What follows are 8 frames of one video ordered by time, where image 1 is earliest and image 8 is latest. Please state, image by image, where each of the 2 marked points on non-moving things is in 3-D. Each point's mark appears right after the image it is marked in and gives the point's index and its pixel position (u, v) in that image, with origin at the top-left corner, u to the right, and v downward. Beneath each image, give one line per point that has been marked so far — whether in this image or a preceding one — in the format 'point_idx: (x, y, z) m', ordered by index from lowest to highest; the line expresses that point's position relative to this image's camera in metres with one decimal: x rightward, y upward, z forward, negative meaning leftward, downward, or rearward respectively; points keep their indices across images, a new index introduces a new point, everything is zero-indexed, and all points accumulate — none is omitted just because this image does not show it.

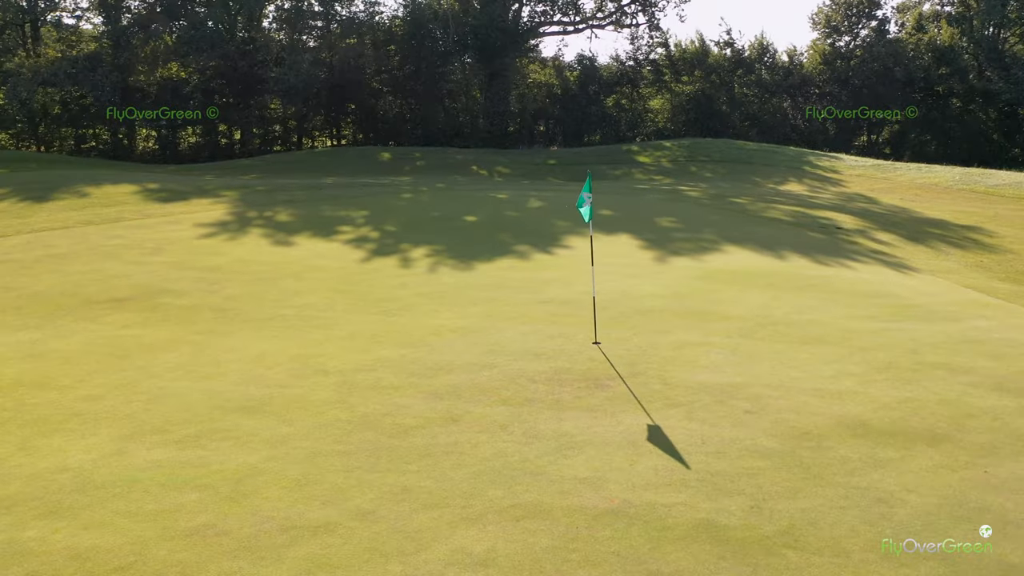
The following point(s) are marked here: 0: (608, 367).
0: (+0.7, -0.6, +6.3) m
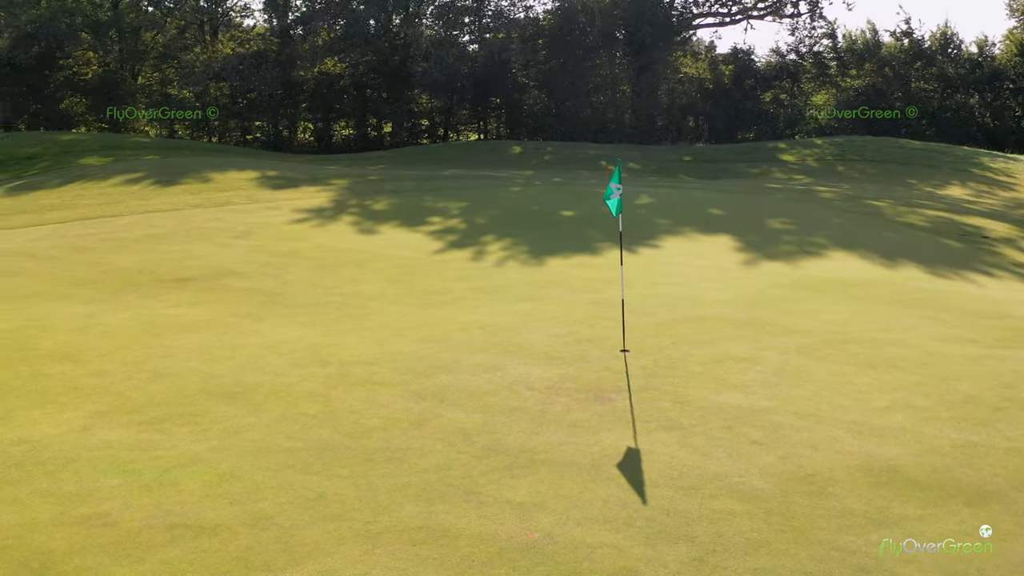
0: (+0.7, -0.6, +5.7) m
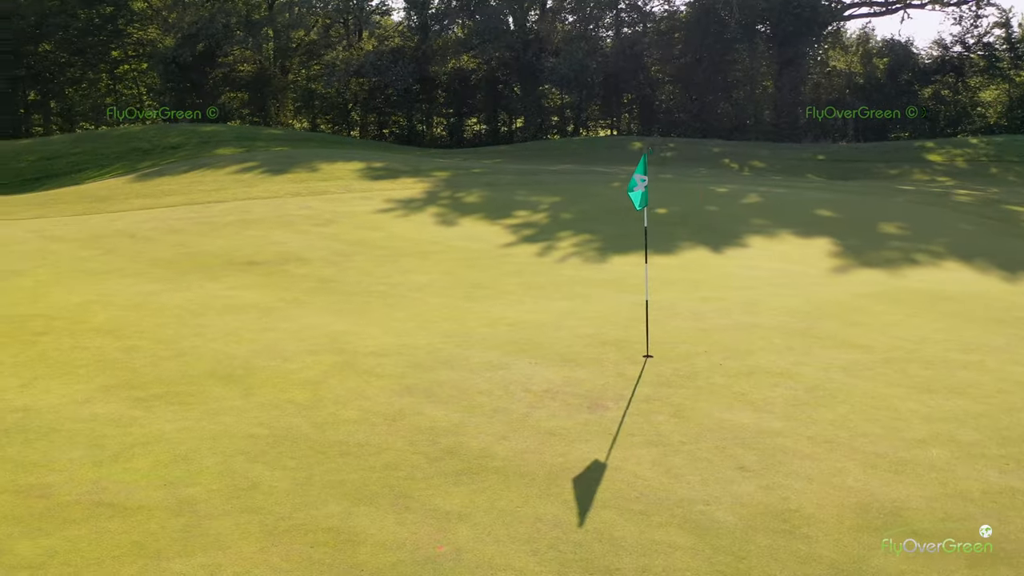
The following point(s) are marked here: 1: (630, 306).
0: (+0.7, -0.6, +5.2) m
1: (+1.0, -0.2, +7.2) m
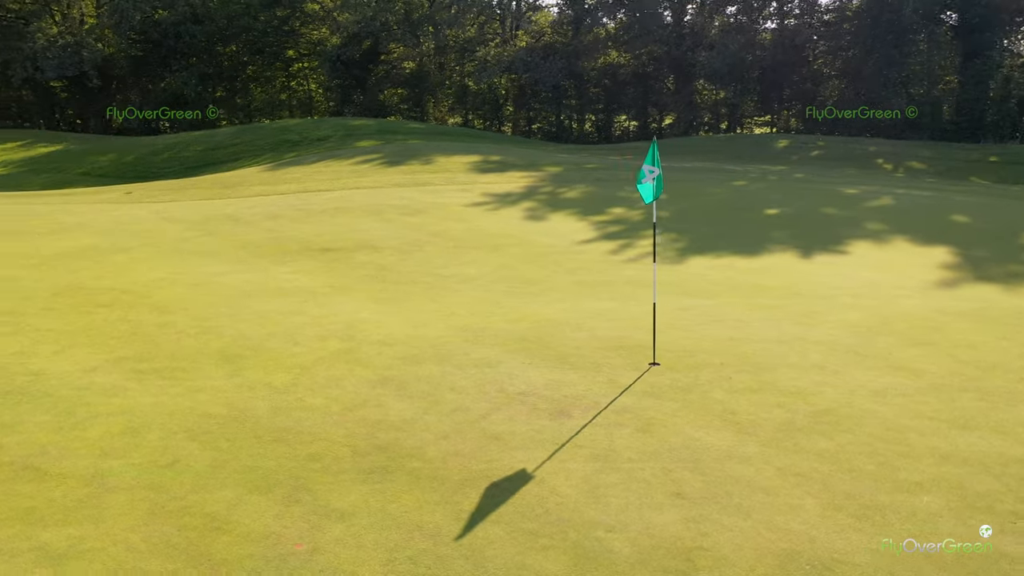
0: (+0.5, -0.6, +4.8) m
1: (+1.3, -0.2, +6.7) m
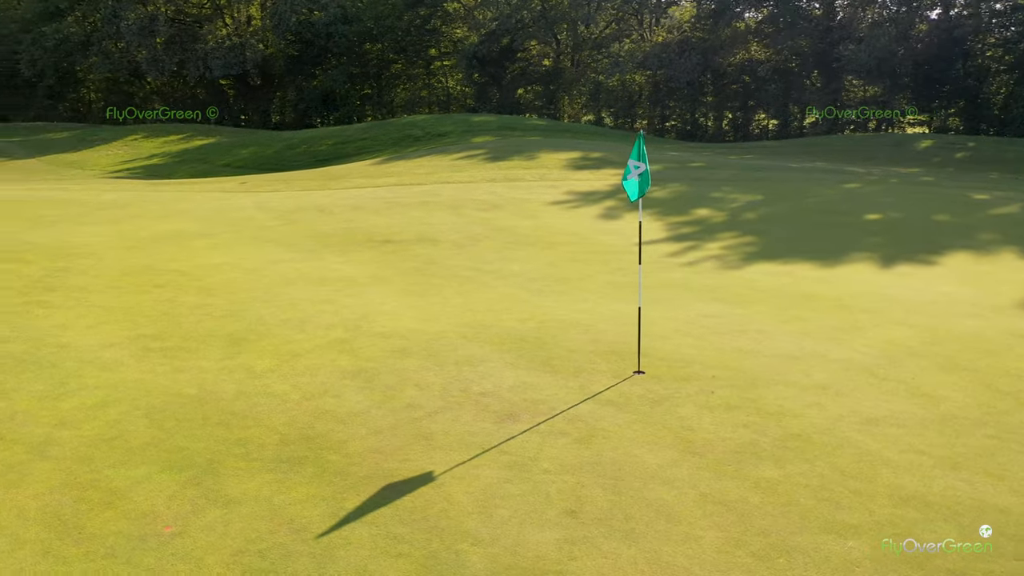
0: (+0.3, -0.6, +4.6) m
1: (+1.4, -0.2, +6.3) m
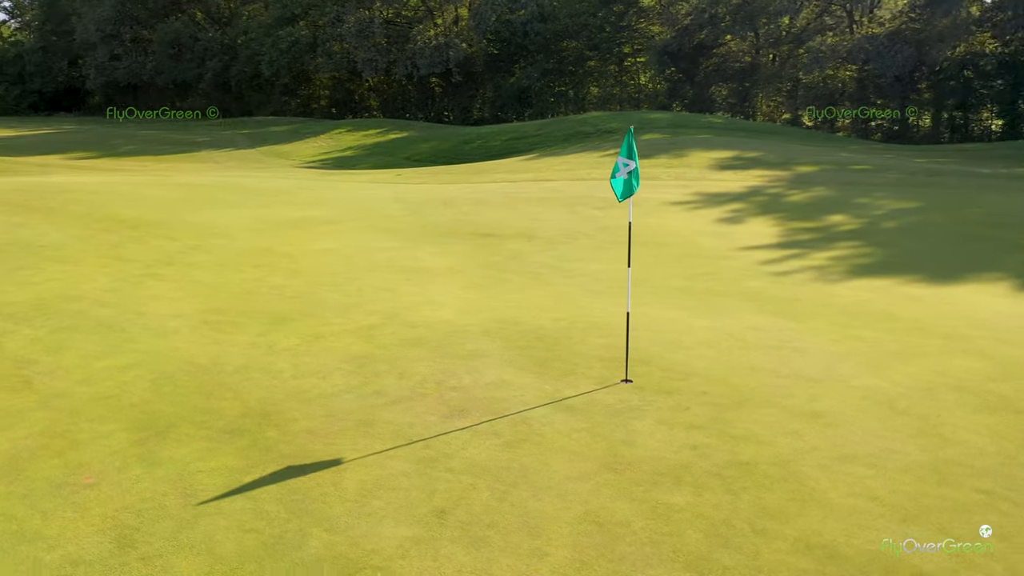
0: (+0.1, -0.6, +4.5) m
1: (+1.6, -0.3, +5.8) m
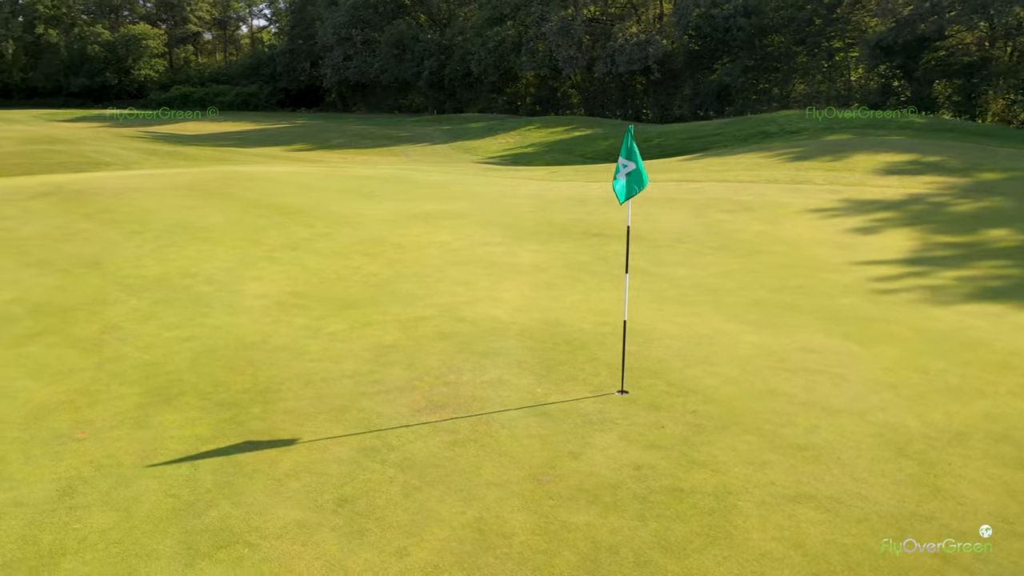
0: (0.0, -0.6, +4.4) m
1: (+1.8, -0.4, +5.3) m
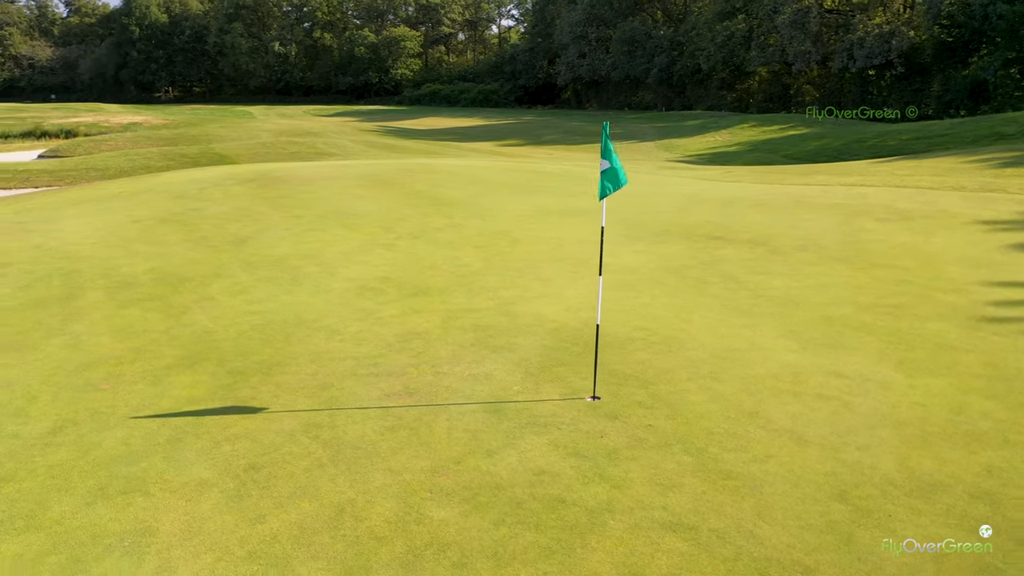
0: (-0.2, -0.6, +4.5) m
1: (+1.8, -0.5, +4.8) m
